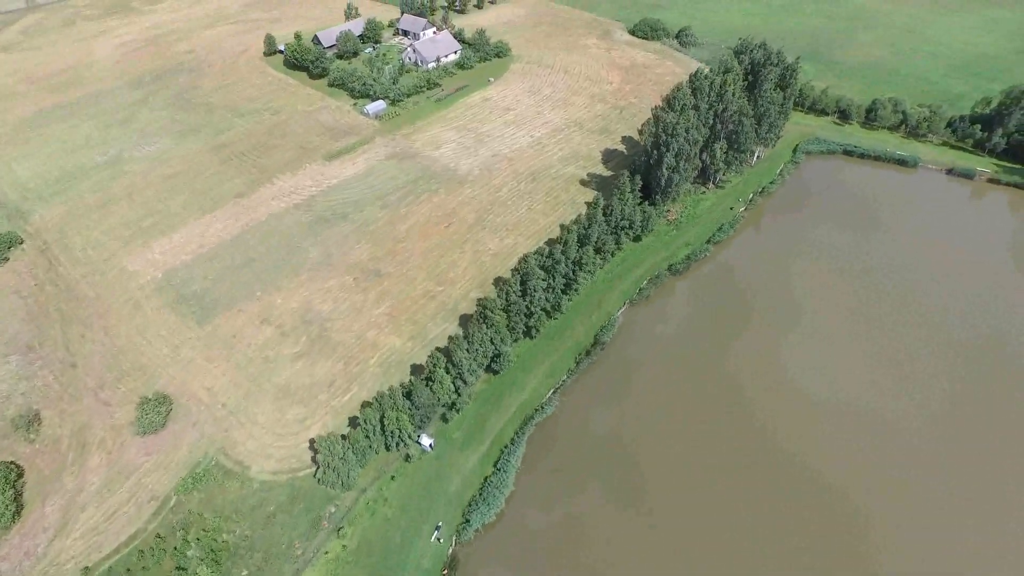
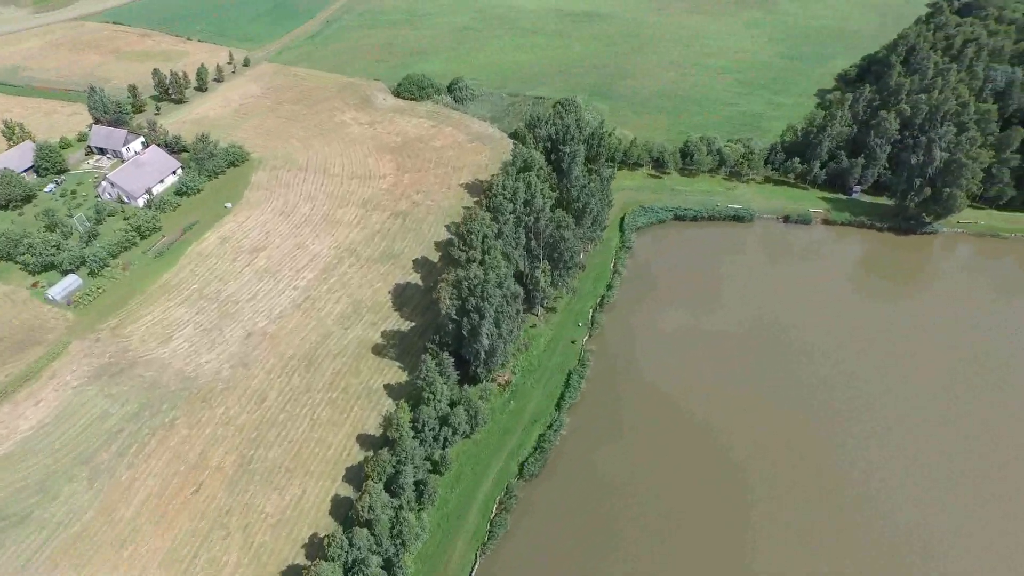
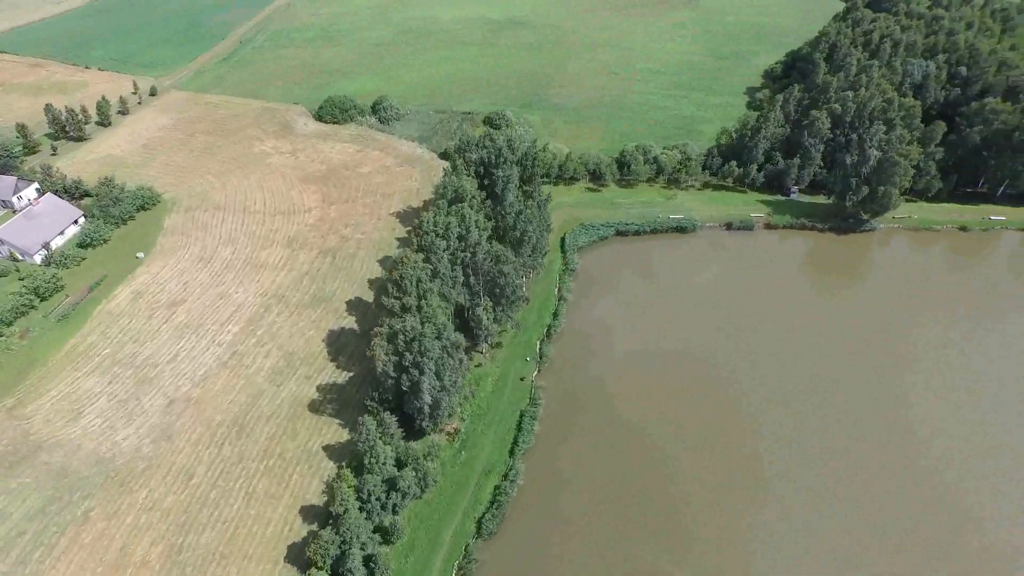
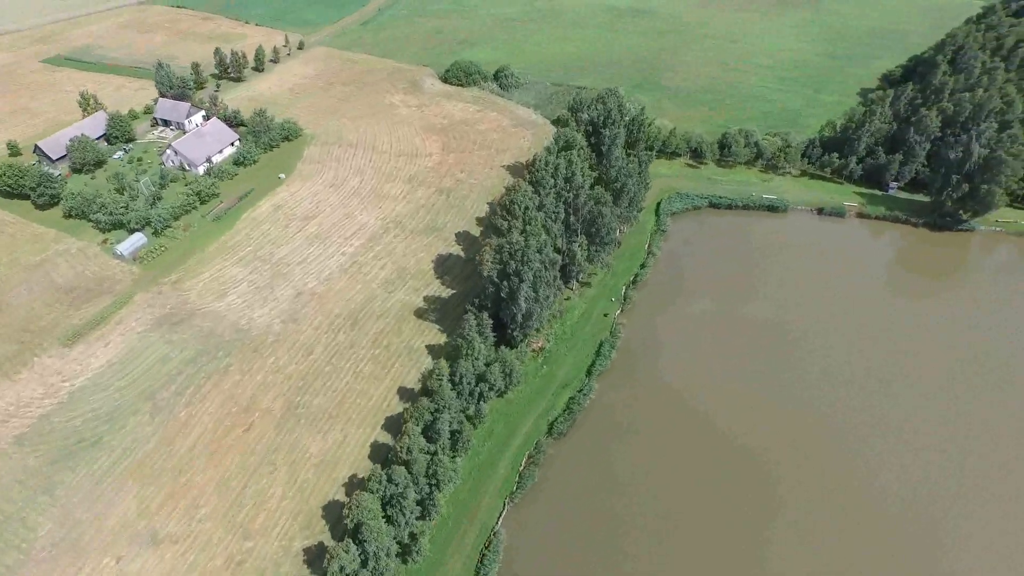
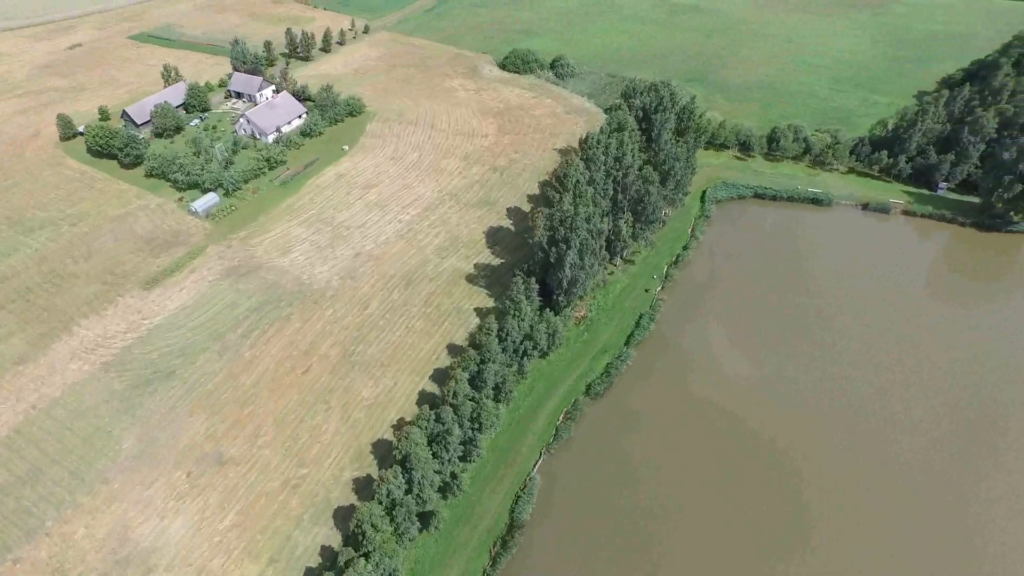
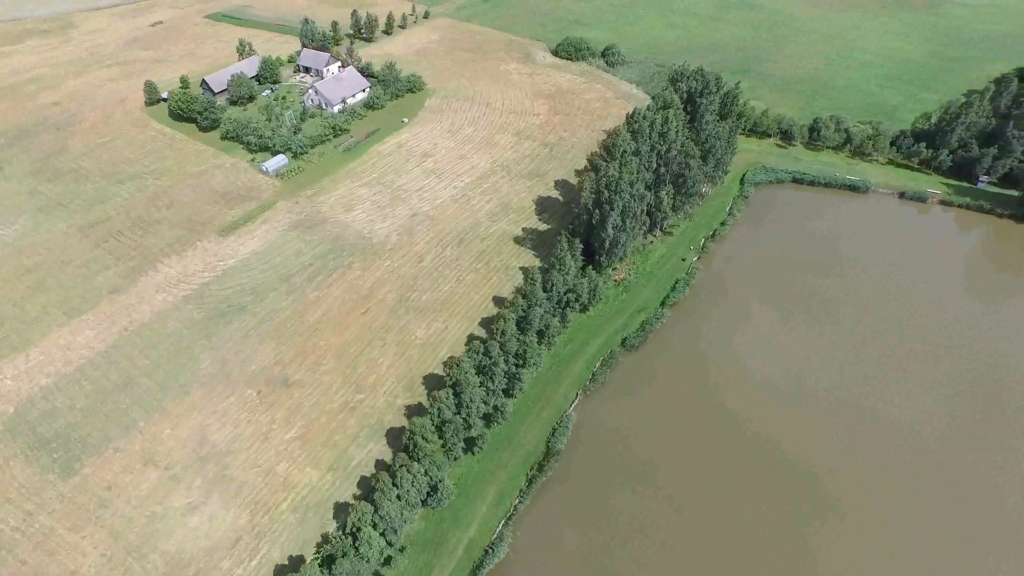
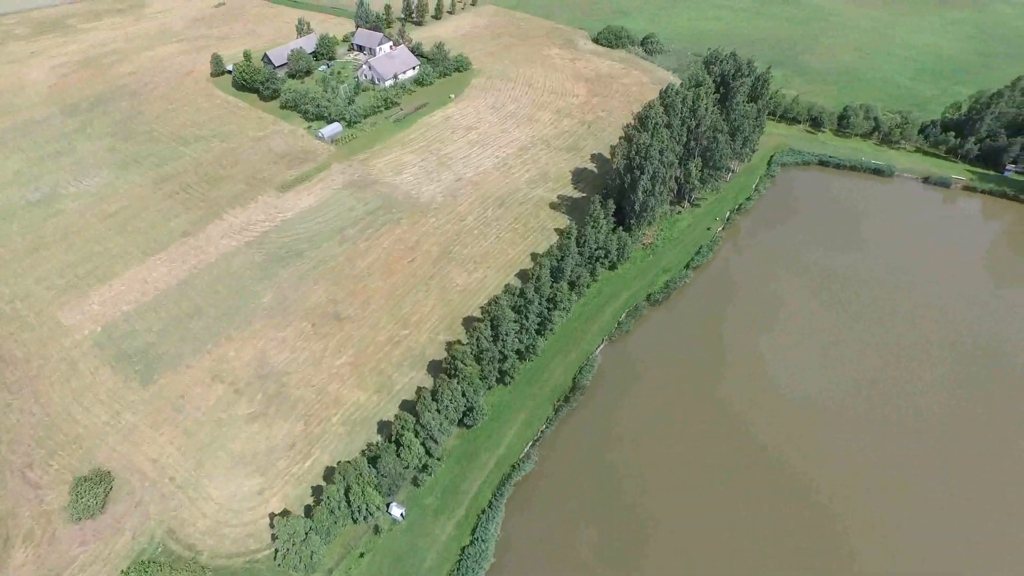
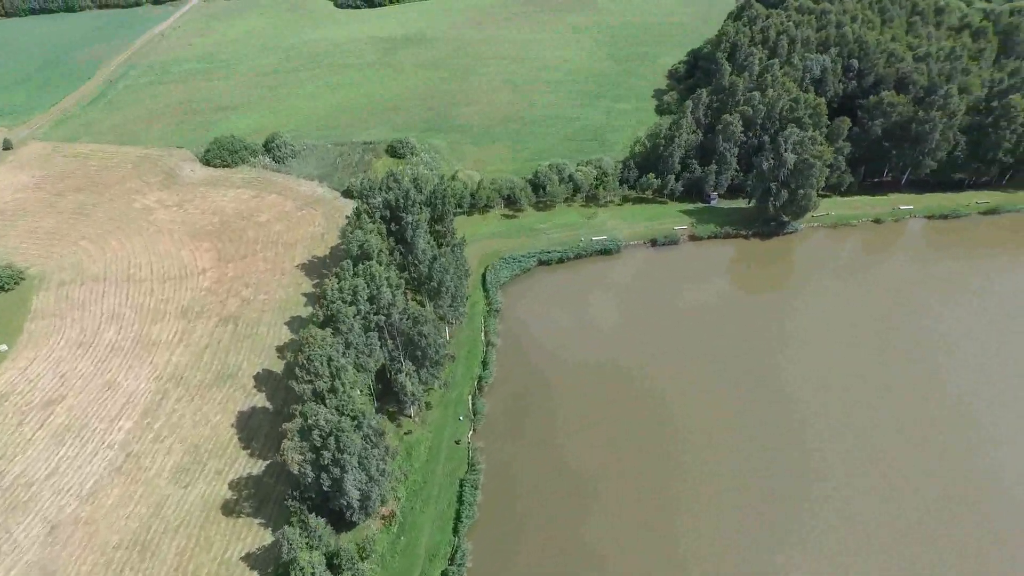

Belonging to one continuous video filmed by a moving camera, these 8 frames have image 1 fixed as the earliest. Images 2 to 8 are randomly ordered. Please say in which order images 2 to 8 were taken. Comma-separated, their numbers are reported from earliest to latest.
7, 6, 5, 4, 2, 3, 8
